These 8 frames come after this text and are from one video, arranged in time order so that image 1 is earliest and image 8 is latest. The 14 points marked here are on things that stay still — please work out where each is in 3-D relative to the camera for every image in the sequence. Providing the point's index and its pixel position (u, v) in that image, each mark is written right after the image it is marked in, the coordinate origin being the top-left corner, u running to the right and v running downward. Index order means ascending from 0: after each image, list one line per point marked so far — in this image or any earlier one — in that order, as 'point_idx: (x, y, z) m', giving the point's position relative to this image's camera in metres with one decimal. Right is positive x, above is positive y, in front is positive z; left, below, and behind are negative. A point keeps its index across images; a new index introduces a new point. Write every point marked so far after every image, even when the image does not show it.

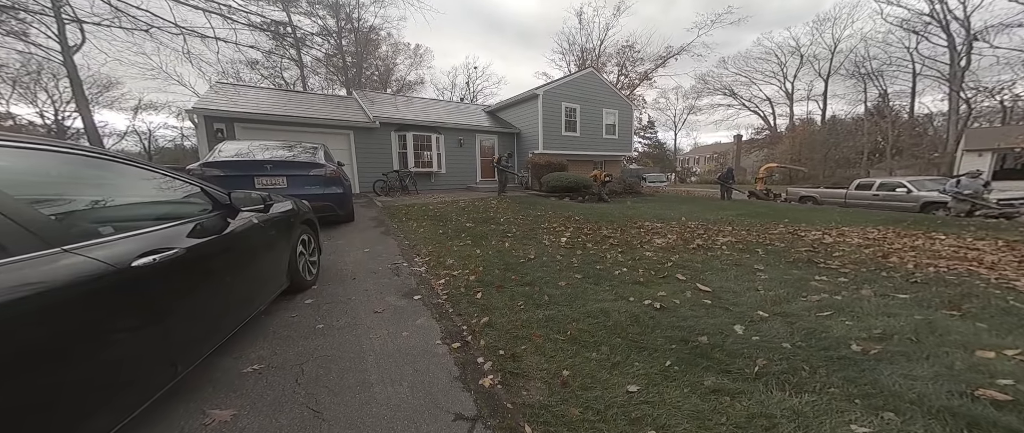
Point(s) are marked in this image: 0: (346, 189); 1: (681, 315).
0: (-3.0, +0.5, +5.7) m
1: (+1.2, -0.7, +2.4) m
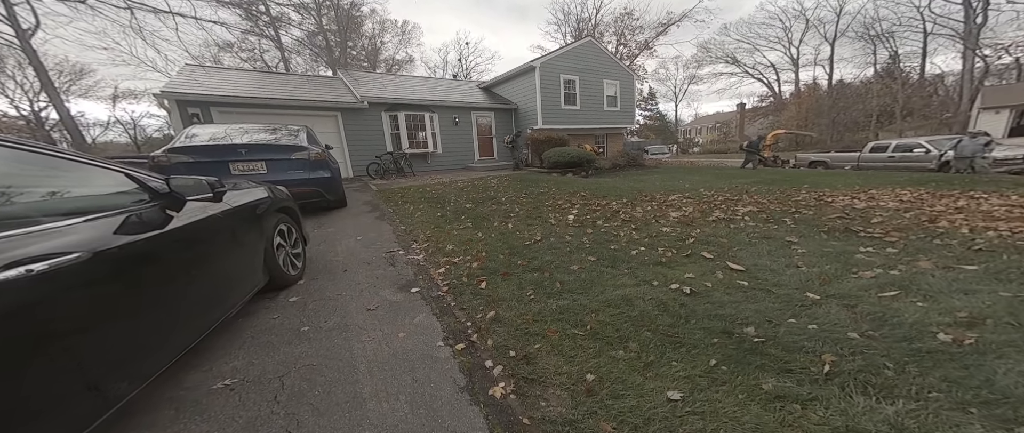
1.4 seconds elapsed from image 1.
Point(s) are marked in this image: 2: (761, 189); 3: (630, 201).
0: (-2.9, +0.7, +5.3) m
1: (+1.3, -0.5, +2.1) m
2: (+4.7, +0.4, +6.0) m
3: (+2.1, +0.2, +5.6) m
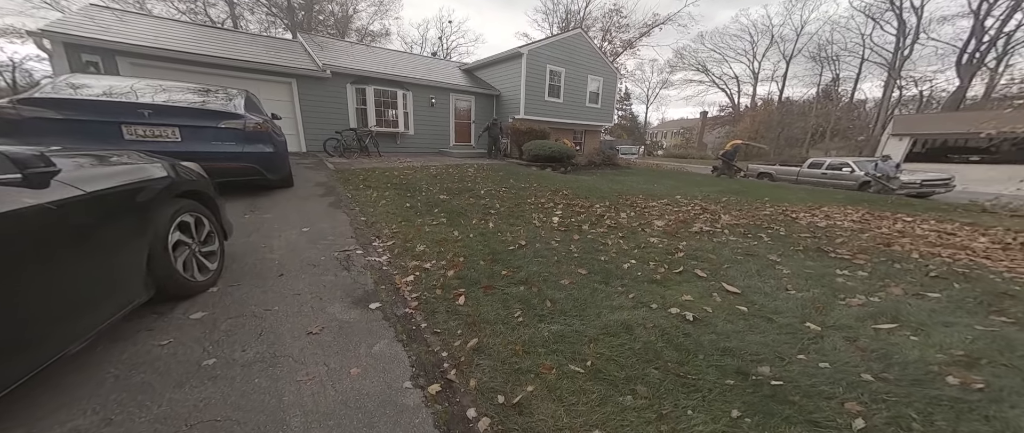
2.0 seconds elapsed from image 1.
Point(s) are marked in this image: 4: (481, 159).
0: (-3.3, +0.9, +4.6) m
1: (+1.2, -0.6, +2.0) m
2: (+4.2, +0.3, +6.1) m
3: (+1.7, +0.2, +5.5) m
4: (-0.8, +2.1, +11.9) m
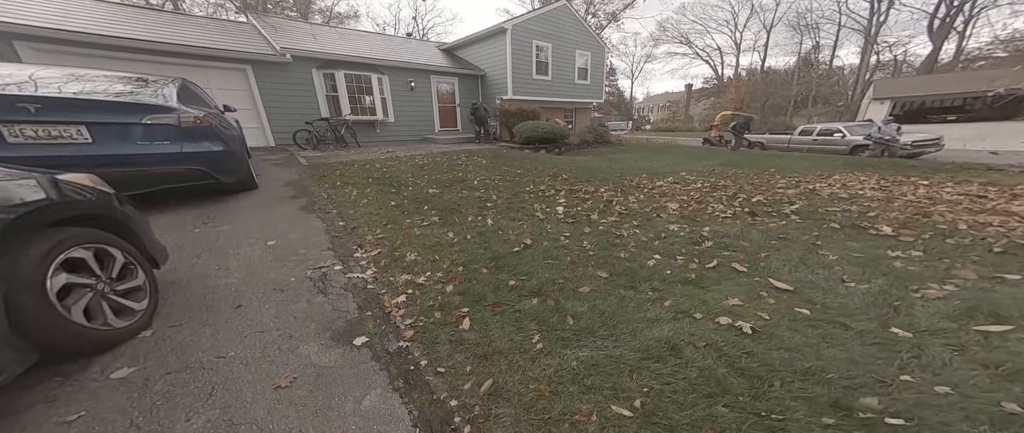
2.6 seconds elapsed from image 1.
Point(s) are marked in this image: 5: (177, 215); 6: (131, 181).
0: (-3.3, +0.8, +4.0) m
1: (+1.3, -0.6, +1.6) m
2: (+4.1, +0.7, +5.8) m
3: (+1.6, +0.5, +5.1) m
4: (-1.2, +2.5, +11.4) m
5: (-3.7, 0.0, +3.7) m
6: (-3.8, +0.4, +3.3) m
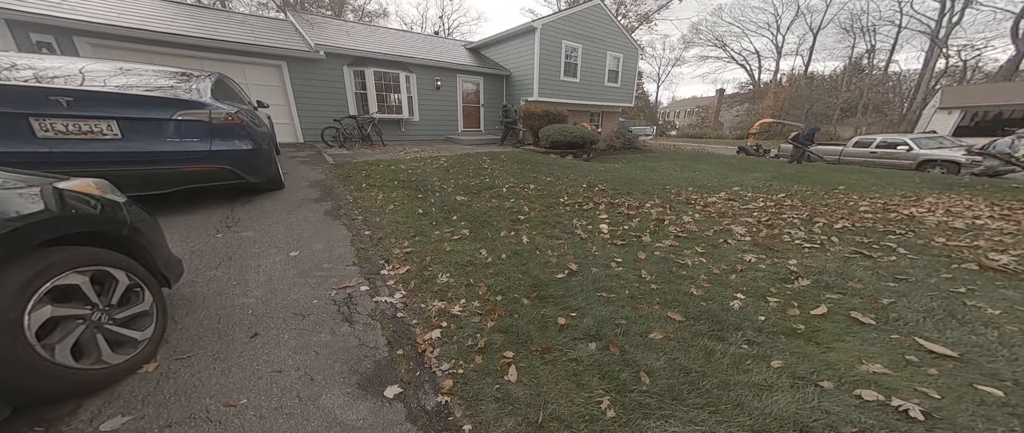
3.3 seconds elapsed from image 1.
0: (-2.9, +0.8, +3.7) m
1: (+1.6, -0.8, +1.1) m
2: (+4.6, +0.4, +5.2) m
3: (+2.1, +0.2, +4.6) m
4: (-0.3, +2.3, +11.0) m
5: (-3.2, 0.0, +3.5) m
6: (-3.3, +0.3, +3.1) m
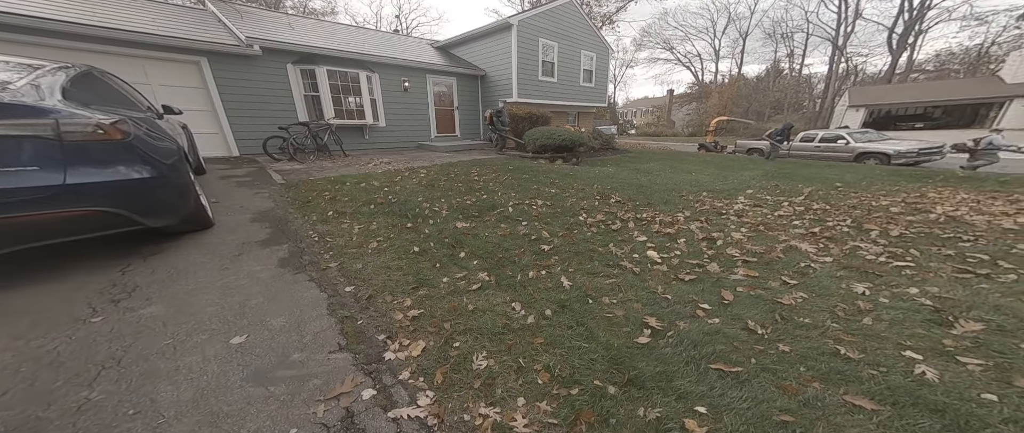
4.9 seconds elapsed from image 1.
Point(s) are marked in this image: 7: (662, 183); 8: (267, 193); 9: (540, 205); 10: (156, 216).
0: (-2.6, +0.4, +2.6) m
1: (+2.2, -0.9, +0.5) m
2: (+4.6, +0.4, +5.0) m
3: (+2.2, +0.1, +4.1) m
4: (-1.1, +2.0, +10.1) m
5: (-2.9, -0.5, +2.2) m
6: (-3.0, -0.1, +1.9) m
7: (+2.6, +0.6, +5.8) m
8: (-3.5, +0.3, +4.7) m
9: (+0.4, +0.2, +4.3) m
10: (-2.7, 0.0, +2.6) m
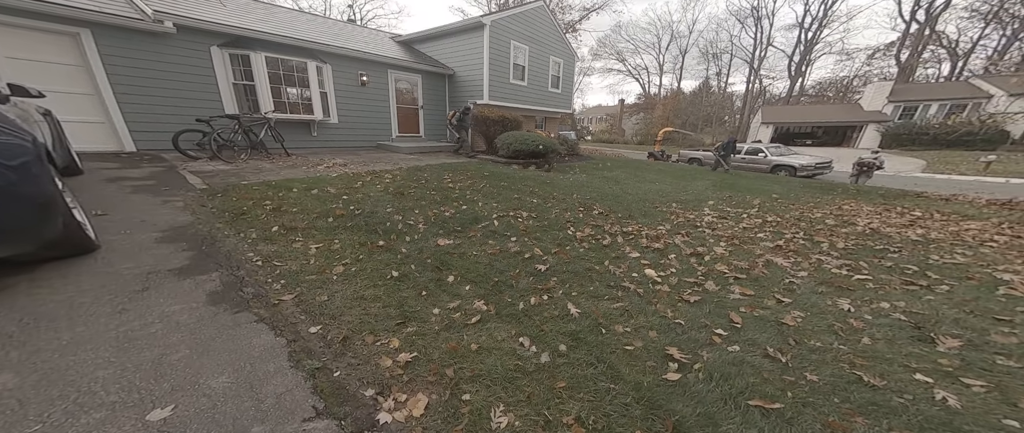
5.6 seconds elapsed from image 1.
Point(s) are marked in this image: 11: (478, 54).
0: (-2.6, +0.2, +1.9) m
1: (+2.5, -1.1, +0.7) m
2: (+4.2, +0.2, +5.4) m
3: (+2.0, -0.1, +4.2) m
4: (-2.3, +1.8, +9.5) m
5: (-2.8, -0.6, +1.5) m
6: (-2.8, -0.3, +1.1) m
7: (+2.1, +0.4, +5.9) m
8: (-3.7, +0.2, +3.8) m
9: (+0.1, 0.0, +4.1) m
10: (-2.6, -0.1, +1.9) m
11: (-1.9, +5.4, +10.9) m
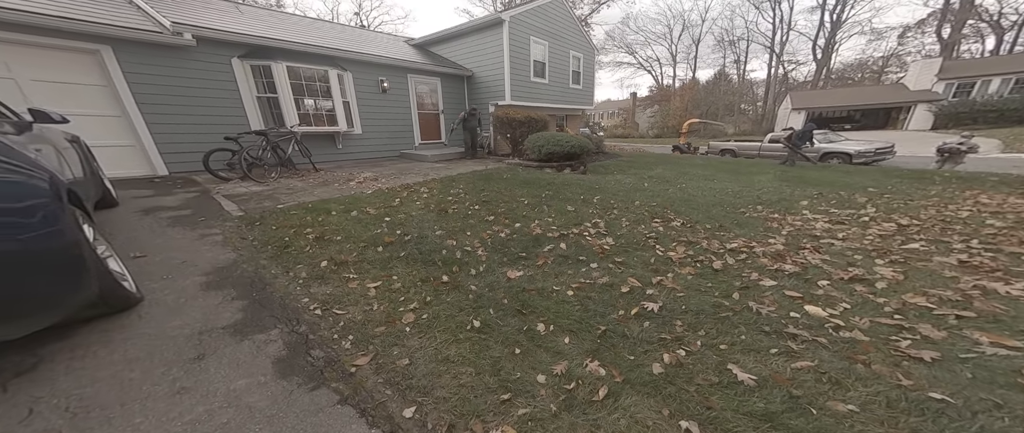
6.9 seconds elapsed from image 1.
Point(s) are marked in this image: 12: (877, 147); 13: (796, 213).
0: (-1.7, -0.1, +1.2) m
1: (+3.4, -1.2, -0.3) m
2: (+5.2, +0.2, +4.4) m
3: (+2.9, -0.2, +3.3) m
4: (-1.1, +1.5, +8.9) m
5: (-1.9, -0.9, +0.8) m
6: (-2.0, -0.6, +0.5) m
7: (+3.1, +0.3, +5.0) m
8: (-2.8, -0.2, +3.2) m
9: (+1.0, -0.2, +3.3) m
10: (-1.7, -0.4, +1.2) m
11: (-0.8, +5.1, +10.3) m
12: (+12.9, +2.4, +11.6) m
13: (+4.5, +0.3, +5.2) m
